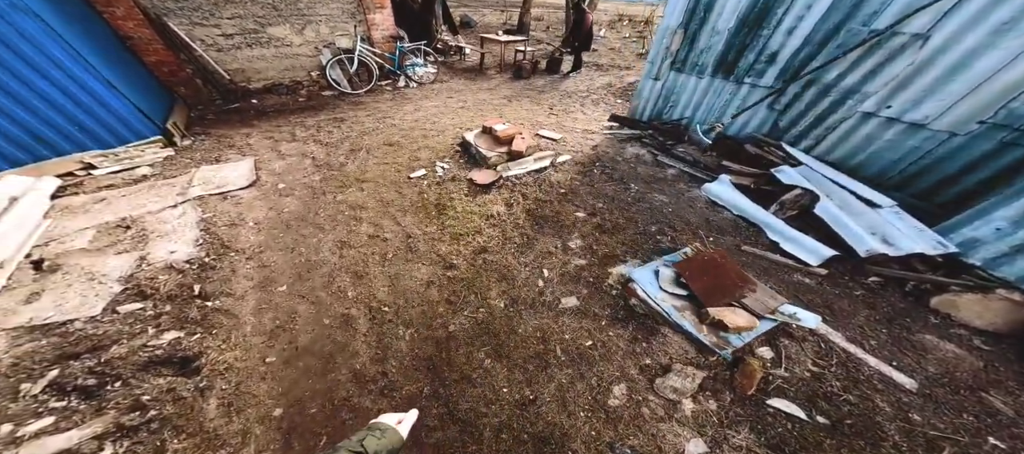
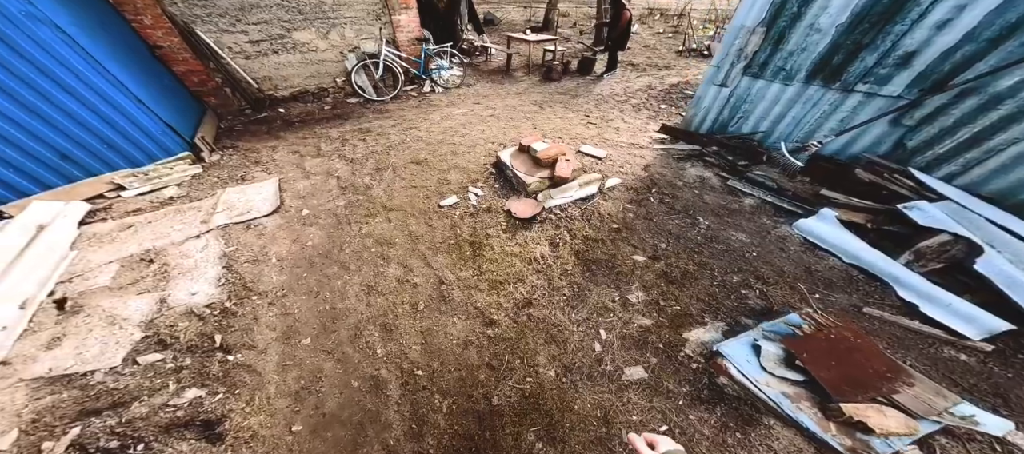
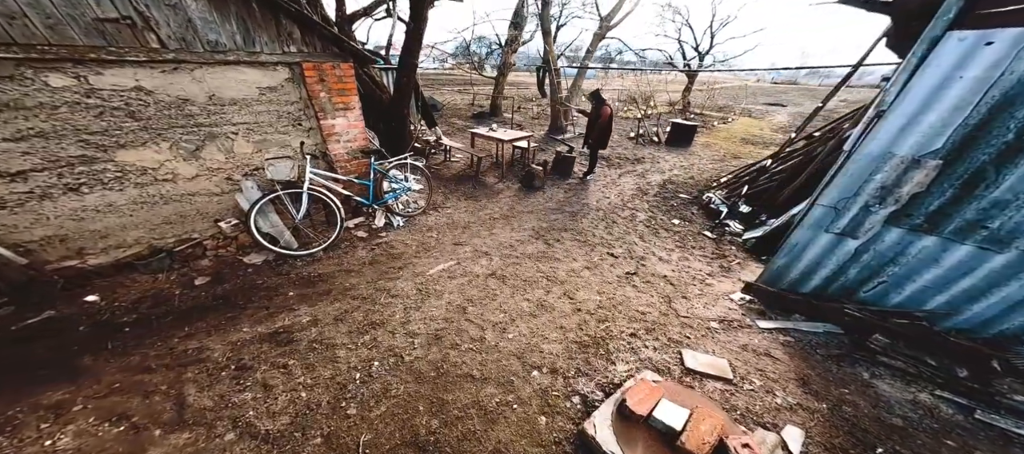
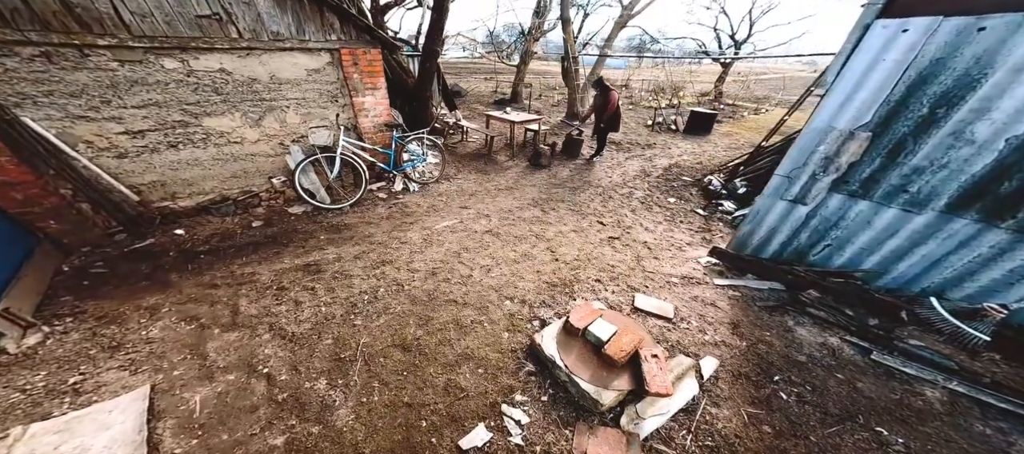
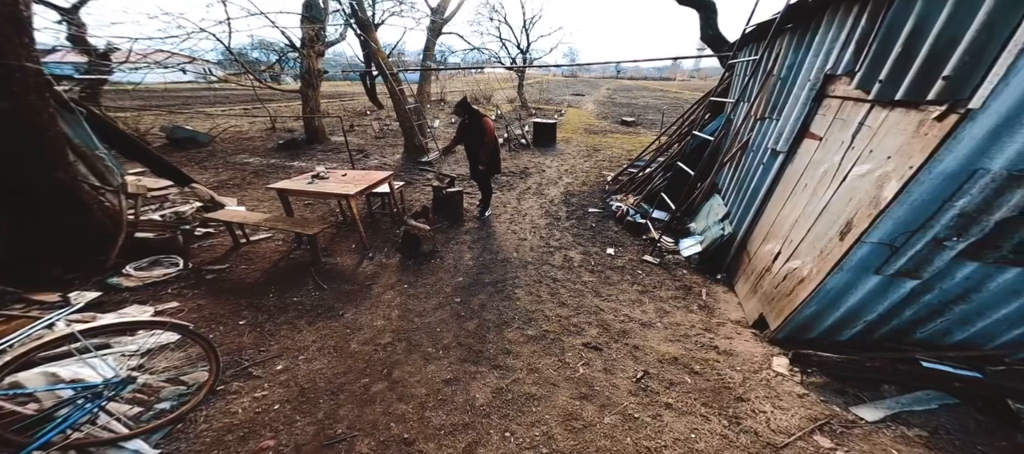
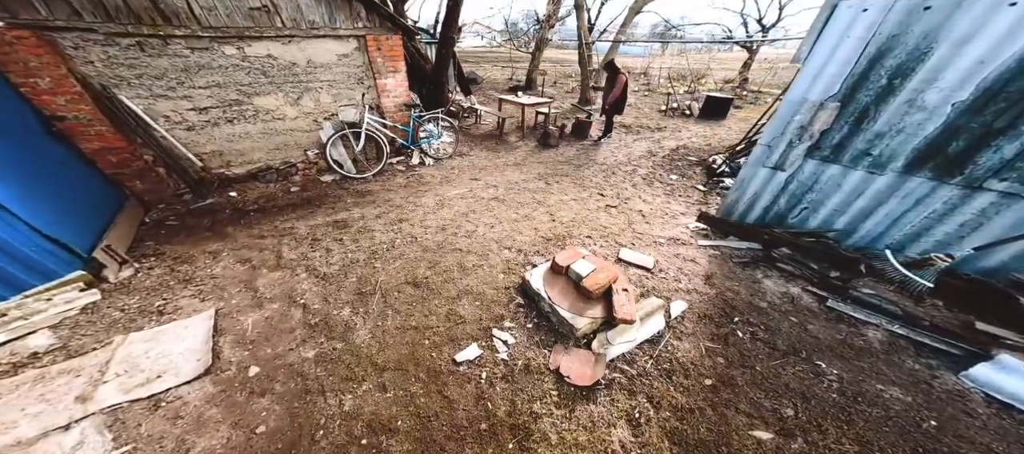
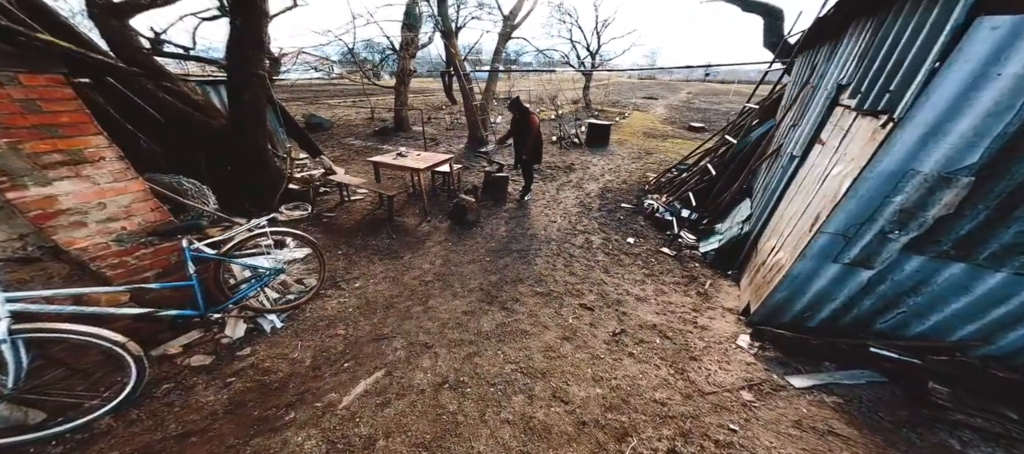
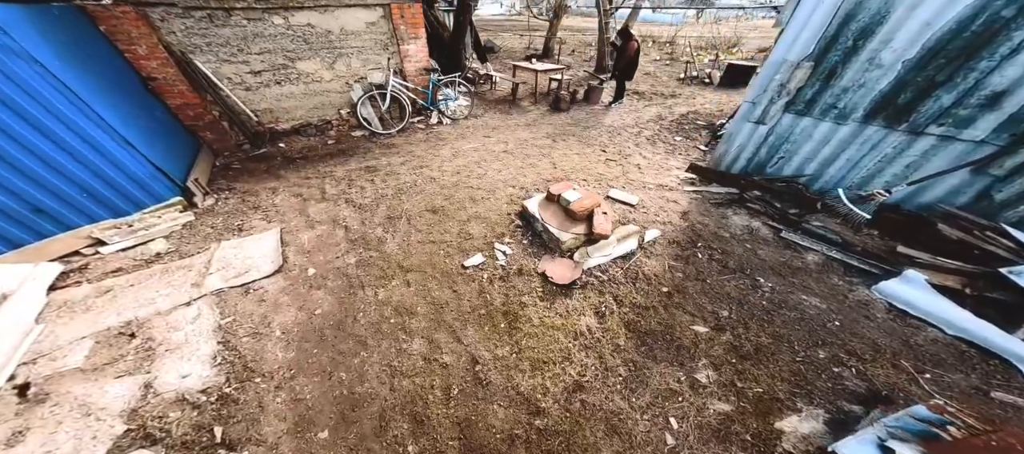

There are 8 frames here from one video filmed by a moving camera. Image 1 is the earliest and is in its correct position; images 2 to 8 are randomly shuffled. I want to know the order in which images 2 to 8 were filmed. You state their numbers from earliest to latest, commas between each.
2, 8, 6, 4, 3, 7, 5
